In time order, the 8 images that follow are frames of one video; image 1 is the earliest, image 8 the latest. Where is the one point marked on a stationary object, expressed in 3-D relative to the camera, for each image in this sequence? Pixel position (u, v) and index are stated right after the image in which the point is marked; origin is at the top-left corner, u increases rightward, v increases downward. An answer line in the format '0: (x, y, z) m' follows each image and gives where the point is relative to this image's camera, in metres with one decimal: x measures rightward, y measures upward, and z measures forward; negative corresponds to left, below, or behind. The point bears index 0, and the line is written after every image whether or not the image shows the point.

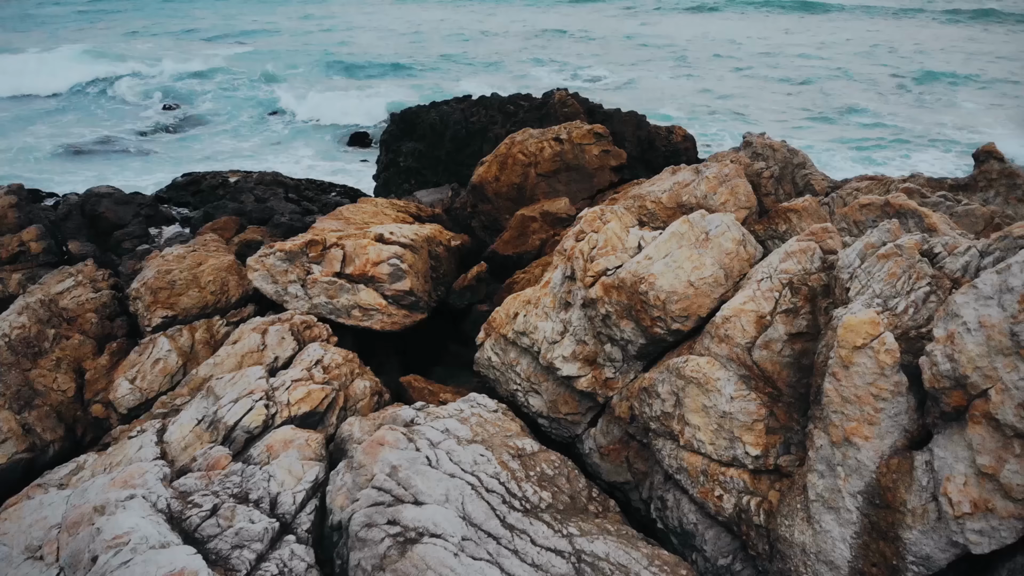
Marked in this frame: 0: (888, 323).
0: (+2.0, -0.2, +3.7) m
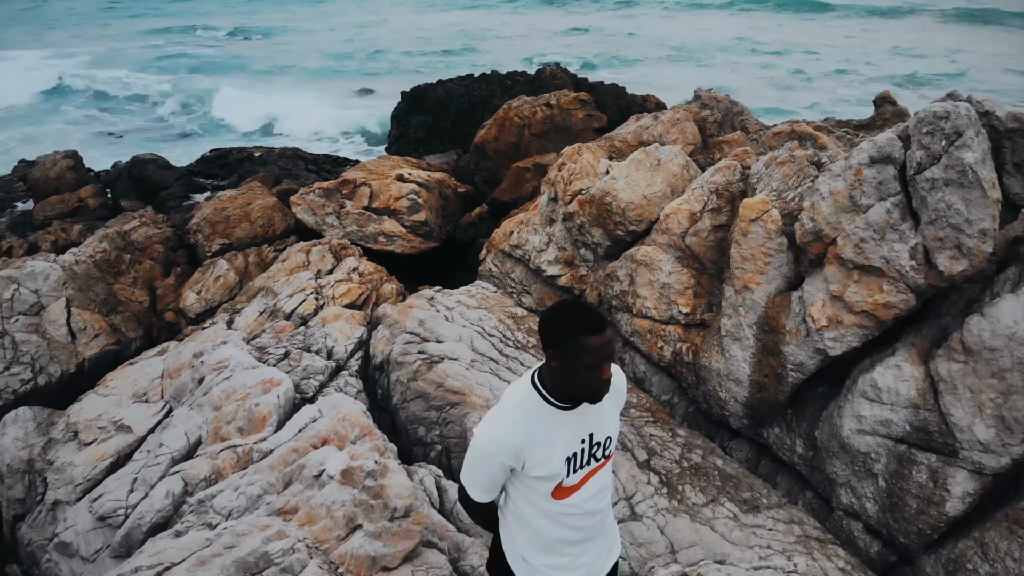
0: (+1.9, +0.6, +5.1) m
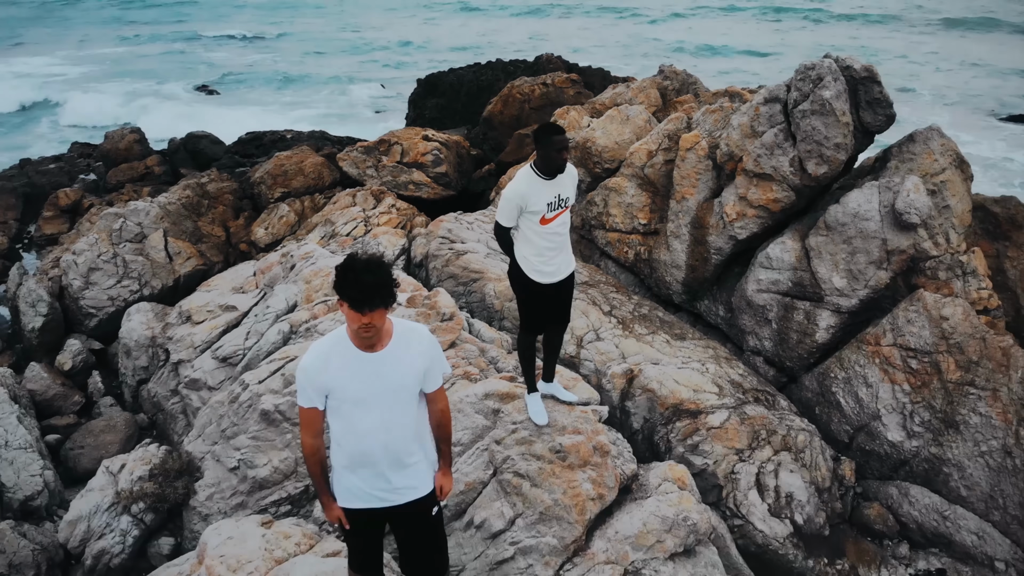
0: (+2.0, +1.5, +7.1) m
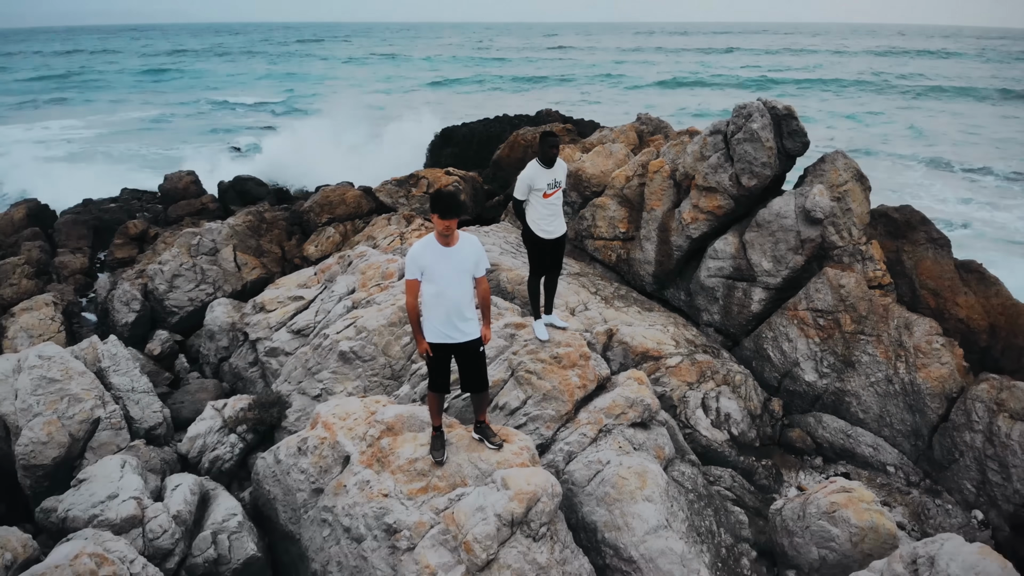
0: (+2.1, +1.6, +9.3) m
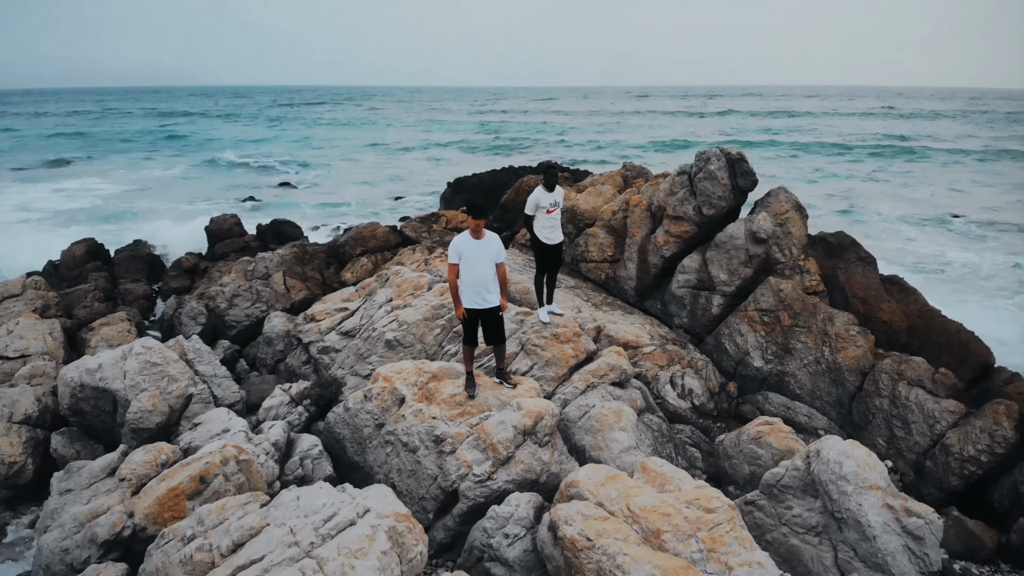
0: (+2.2, +1.4, +11.4) m
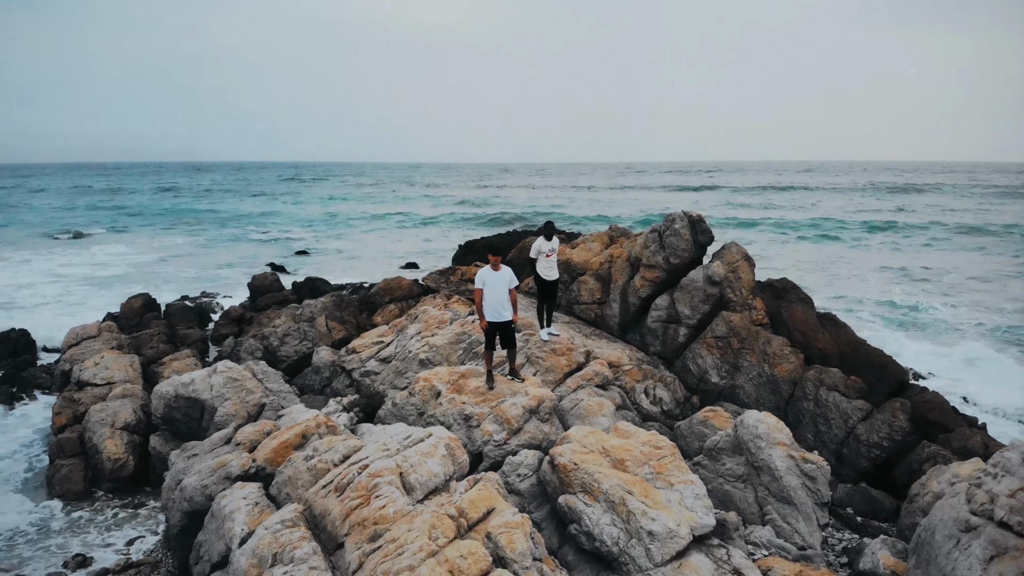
0: (+2.3, +0.7, +14.1) m
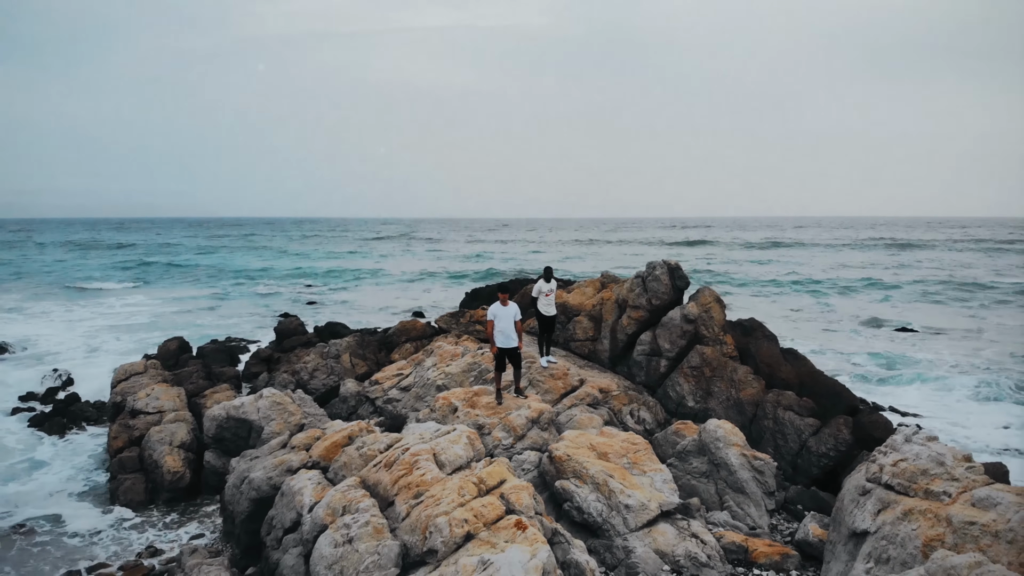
0: (+2.4, -0.2, +16.3) m
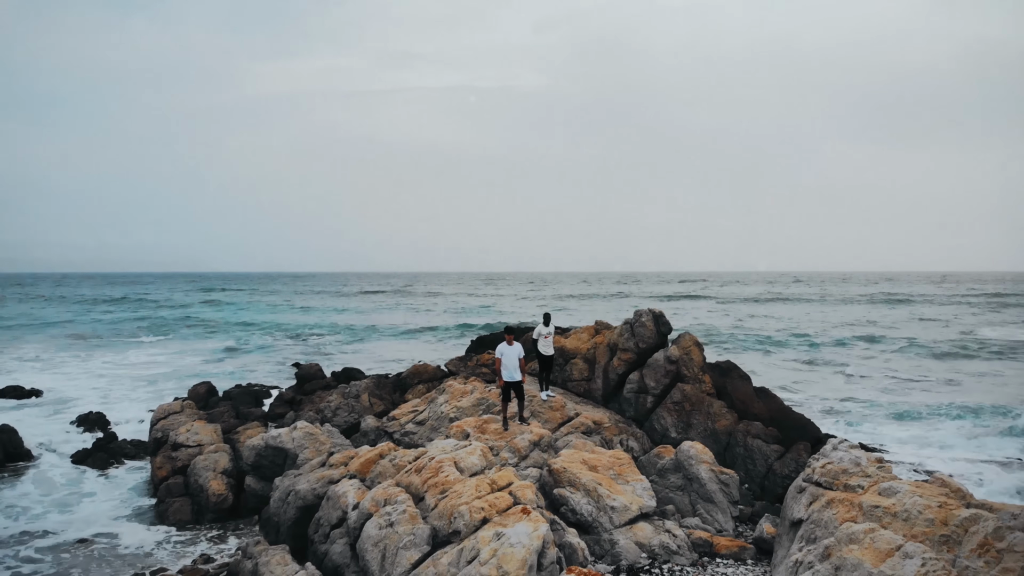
0: (+2.5, -1.4, +18.4) m
